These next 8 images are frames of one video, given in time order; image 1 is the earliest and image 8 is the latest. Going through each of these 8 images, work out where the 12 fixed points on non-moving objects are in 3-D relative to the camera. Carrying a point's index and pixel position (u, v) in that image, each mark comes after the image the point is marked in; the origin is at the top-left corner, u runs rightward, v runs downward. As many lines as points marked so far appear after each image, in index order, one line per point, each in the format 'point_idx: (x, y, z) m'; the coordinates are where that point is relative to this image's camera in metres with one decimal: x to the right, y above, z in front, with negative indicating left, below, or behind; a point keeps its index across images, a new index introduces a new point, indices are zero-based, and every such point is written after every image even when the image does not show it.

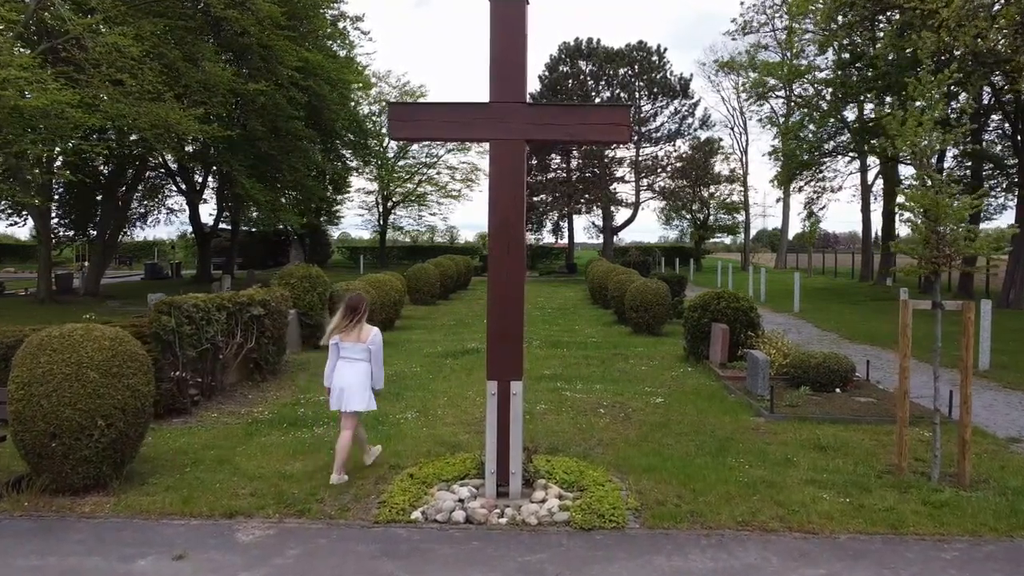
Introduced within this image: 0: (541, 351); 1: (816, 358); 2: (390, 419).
0: (+0.5, -1.0, +12.7) m
1: (+3.5, -0.8, +9.3) m
2: (-1.2, -1.3, +7.9) m
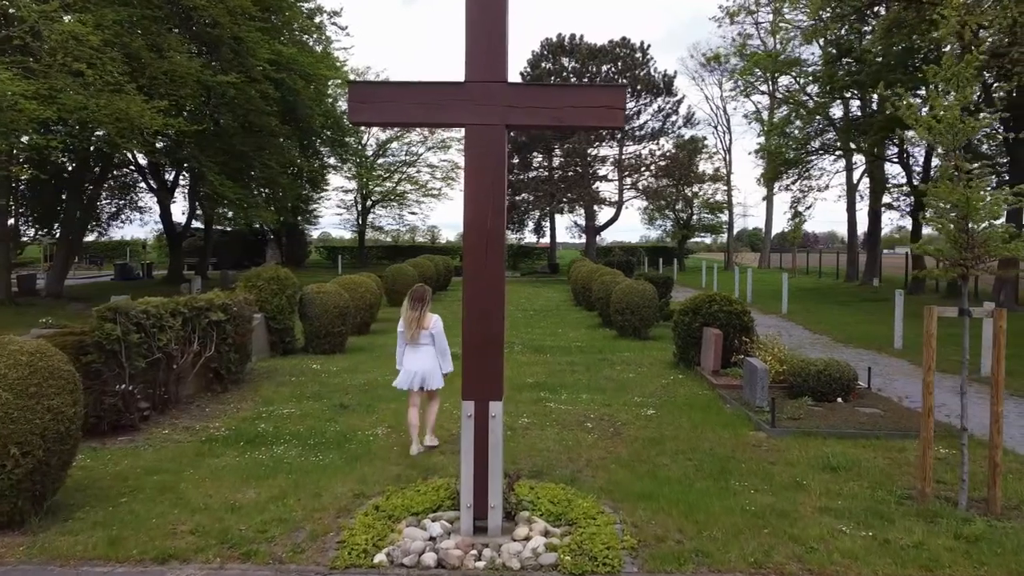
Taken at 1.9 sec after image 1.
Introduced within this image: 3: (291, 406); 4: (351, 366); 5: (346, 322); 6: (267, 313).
0: (+0.2, -1.0, +12.1) m
1: (+3.3, -0.8, +8.7) m
2: (-1.4, -1.3, +7.2) m
3: (-2.3, -1.2, +8.4) m
4: (-2.2, -1.1, +11.3) m
5: (-2.6, -0.5, +12.6) m
6: (-3.6, -0.4, +12.0) m
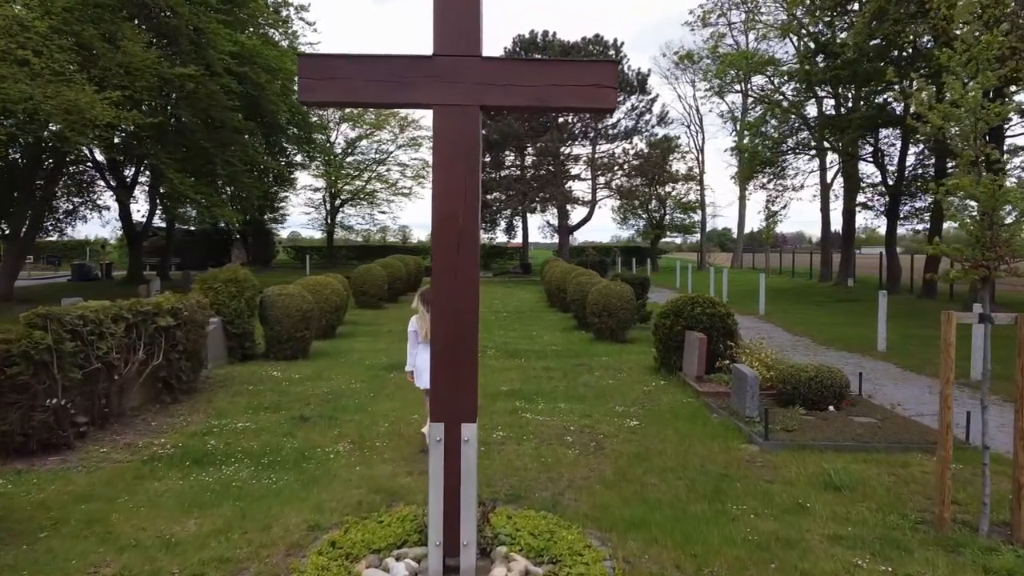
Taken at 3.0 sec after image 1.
0: (-0.2, -1.1, +11.5) m
1: (+3.0, -0.8, +8.2) m
2: (-1.6, -1.3, +6.6) m
3: (-2.5, -1.3, +7.8) m
4: (-2.6, -1.1, +10.7) m
5: (-3.0, -0.5, +12.0) m
6: (-4.0, -0.4, +11.3) m
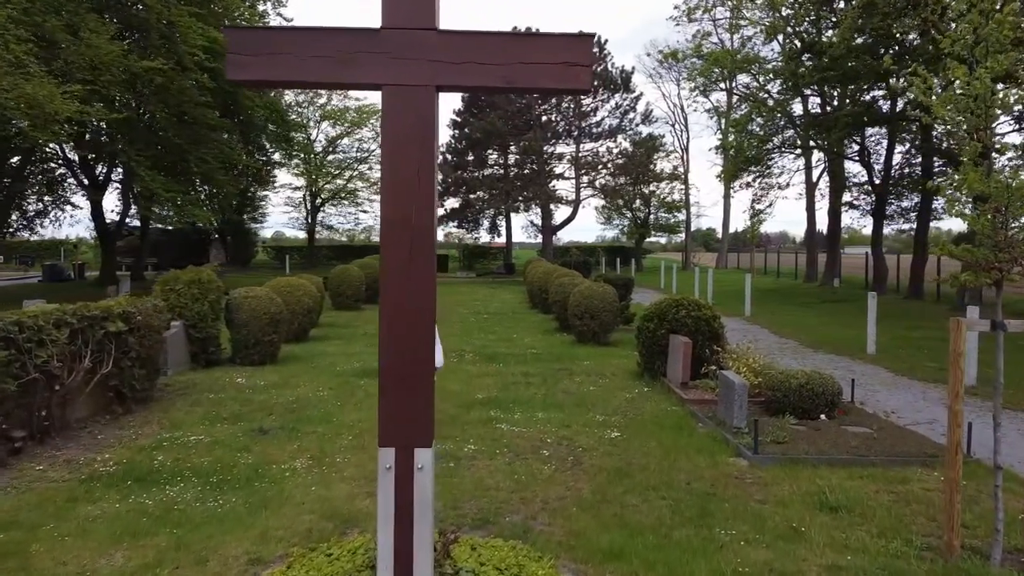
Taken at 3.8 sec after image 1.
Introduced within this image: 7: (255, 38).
0: (-0.5, -1.1, +11.0) m
1: (+2.7, -0.9, +7.8) m
2: (-1.8, -1.4, +6.1) m
3: (-2.8, -1.3, +7.2) m
4: (-2.9, -1.1, +10.2) m
5: (-3.3, -0.6, +11.5) m
6: (-4.3, -0.4, +10.7) m
7: (-1.1, +1.0, +3.4) m
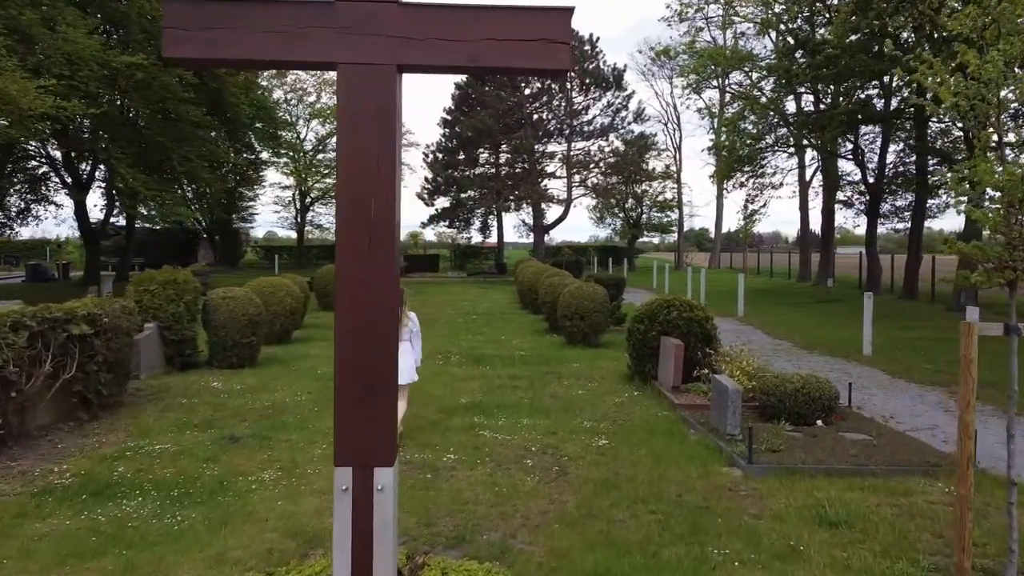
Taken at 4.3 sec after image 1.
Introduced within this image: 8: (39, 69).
0: (-0.7, -1.1, +10.7) m
1: (+2.6, -0.9, +7.5) m
2: (-1.9, -1.4, +5.7) m
3: (-2.9, -1.3, +6.9) m
4: (-3.0, -1.2, +9.8) m
5: (-3.5, -0.6, +11.1) m
6: (-4.5, -0.4, +10.4) m
7: (-1.2, +1.0, +3.0) m
8: (-9.7, +4.5, +16.8) m
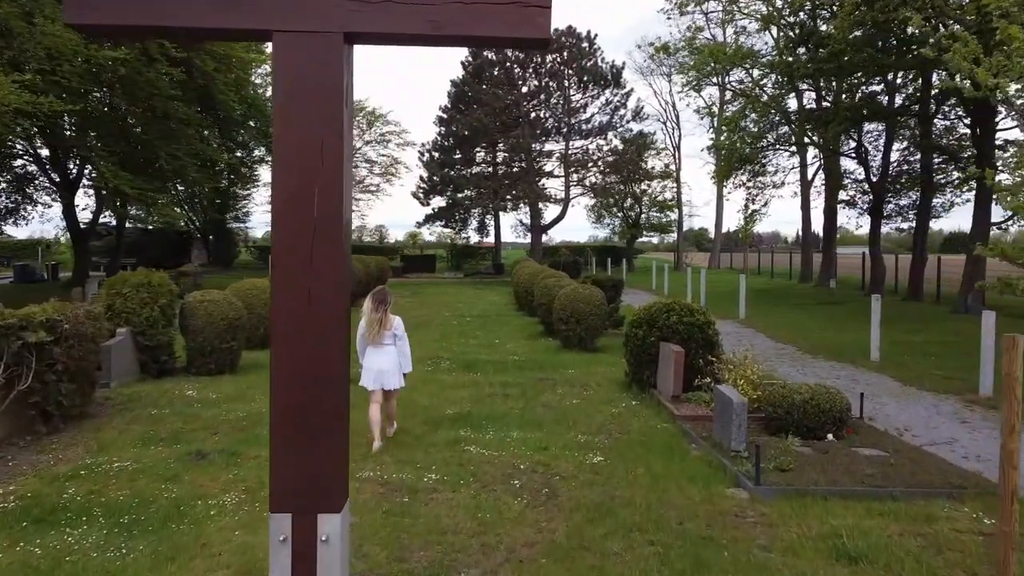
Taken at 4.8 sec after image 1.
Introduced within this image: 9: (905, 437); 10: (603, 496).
0: (-0.8, -1.1, +10.2) m
1: (+2.5, -0.9, +7.0) m
2: (-2.0, -1.4, +5.2) m
3: (-3.0, -1.3, +6.4) m
4: (-3.1, -1.2, +9.3) m
5: (-3.6, -0.6, +10.6) m
6: (-4.6, -0.5, +9.8) m
7: (-1.3, +1.0, +2.5) m
8: (-9.8, +4.5, +16.2) m
9: (+3.5, -1.3, +7.2) m
10: (+0.6, -1.4, +5.4) m
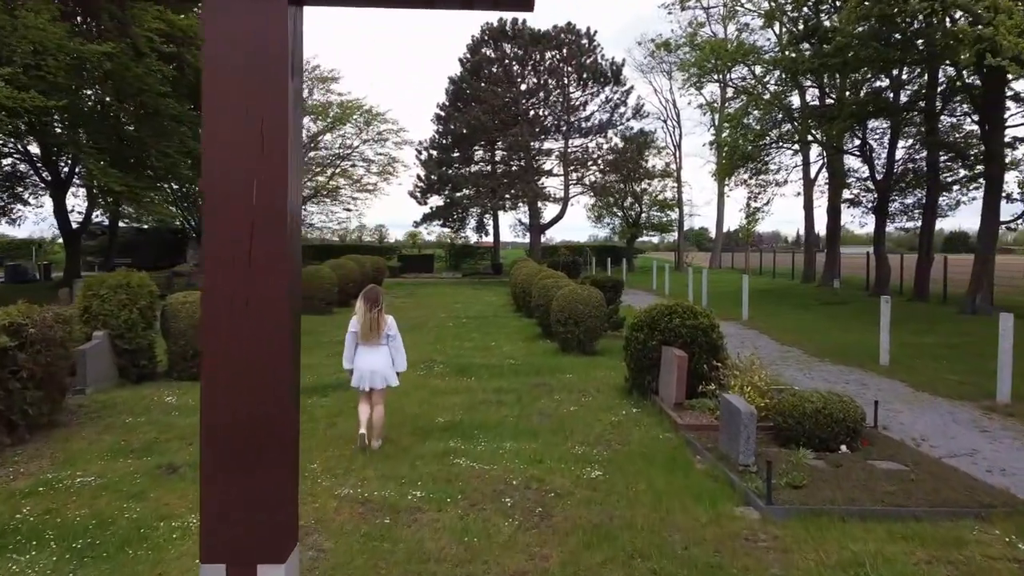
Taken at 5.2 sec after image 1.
0: (-0.8, -1.1, +9.8) m
1: (+2.4, -0.9, +6.6) m
2: (-2.1, -1.4, +4.8) m
3: (-3.1, -1.4, +6.0) m
4: (-3.2, -1.2, +8.9) m
5: (-3.6, -0.6, +10.2) m
6: (-4.6, -0.5, +9.4) m
7: (-1.3, +1.0, +2.1) m
8: (-9.9, +4.5, +15.8) m
9: (+3.4, -1.3, +6.8) m
10: (+0.5, -1.4, +4.9) m
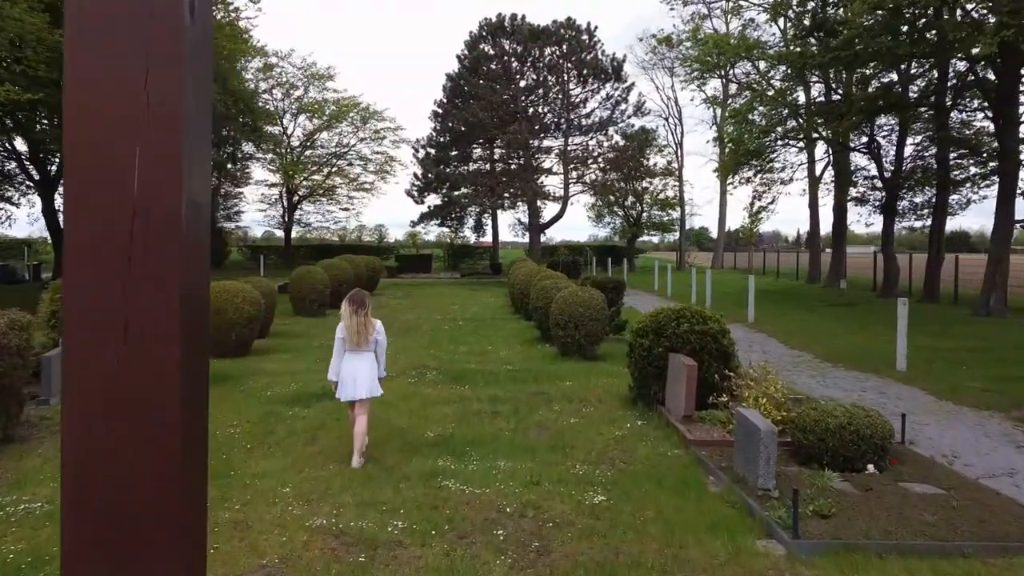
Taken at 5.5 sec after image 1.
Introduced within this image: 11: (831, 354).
0: (-0.9, -1.2, +9.2) m
1: (+2.4, -1.0, +6.0) m
2: (-2.1, -1.4, +4.2) m
3: (-3.1, -1.4, +5.4) m
4: (-3.2, -1.2, +8.3) m
5: (-3.7, -0.7, +9.6) m
6: (-4.7, -0.5, +8.8) m
7: (-1.4, +0.9, +1.5) m
8: (-9.9, +4.4, +15.2) m
9: (+3.4, -1.4, +6.2) m
10: (+0.5, -1.4, +4.4) m
11: (+5.0, -1.0, +12.8) m
